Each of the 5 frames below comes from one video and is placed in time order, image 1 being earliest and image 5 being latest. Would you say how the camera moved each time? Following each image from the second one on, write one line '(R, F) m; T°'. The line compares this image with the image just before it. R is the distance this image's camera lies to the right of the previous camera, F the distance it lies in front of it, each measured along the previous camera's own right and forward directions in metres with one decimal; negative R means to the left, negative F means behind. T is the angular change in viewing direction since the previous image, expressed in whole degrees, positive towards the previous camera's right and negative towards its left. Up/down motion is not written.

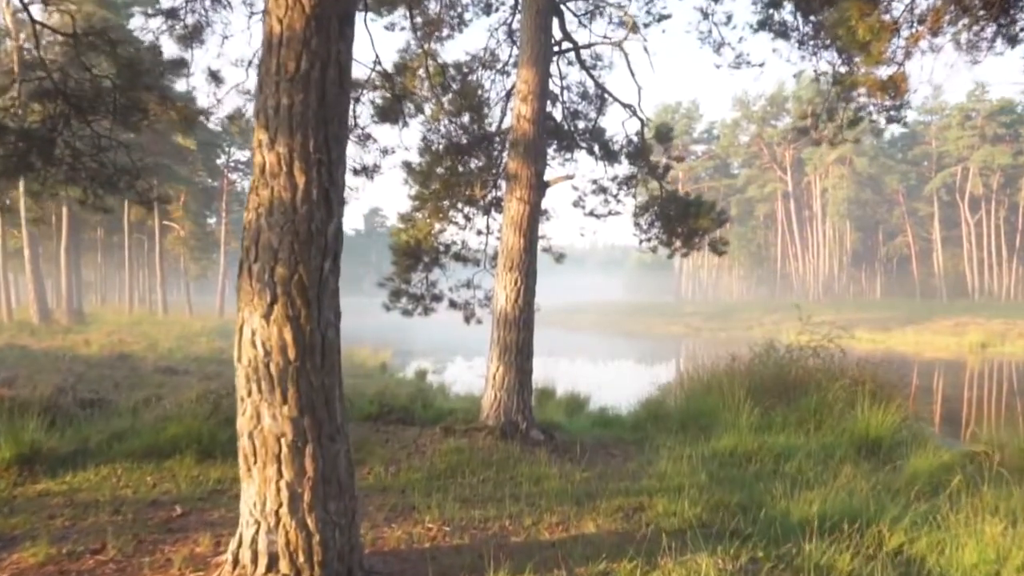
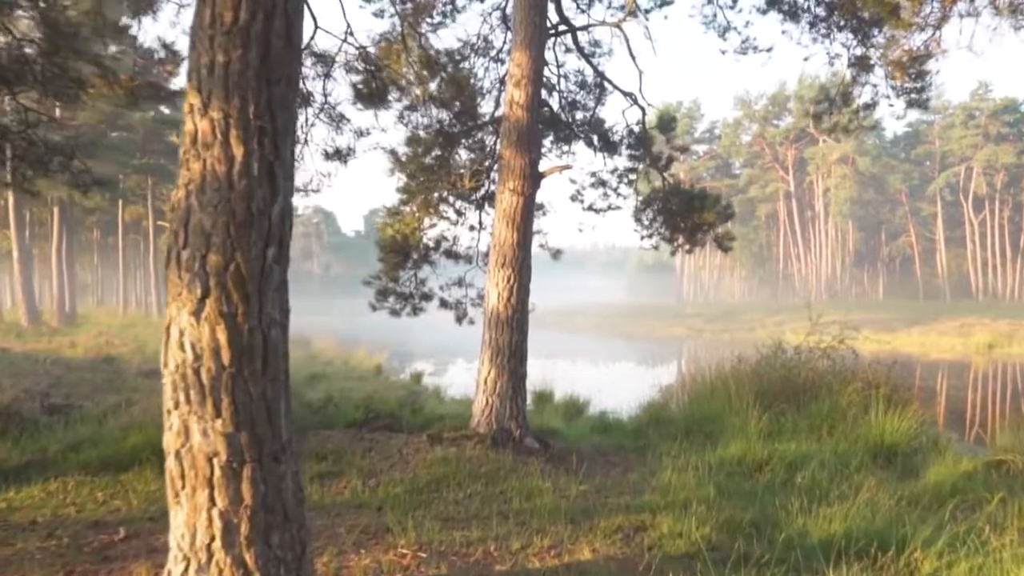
(+0.1, +0.5) m; 0°
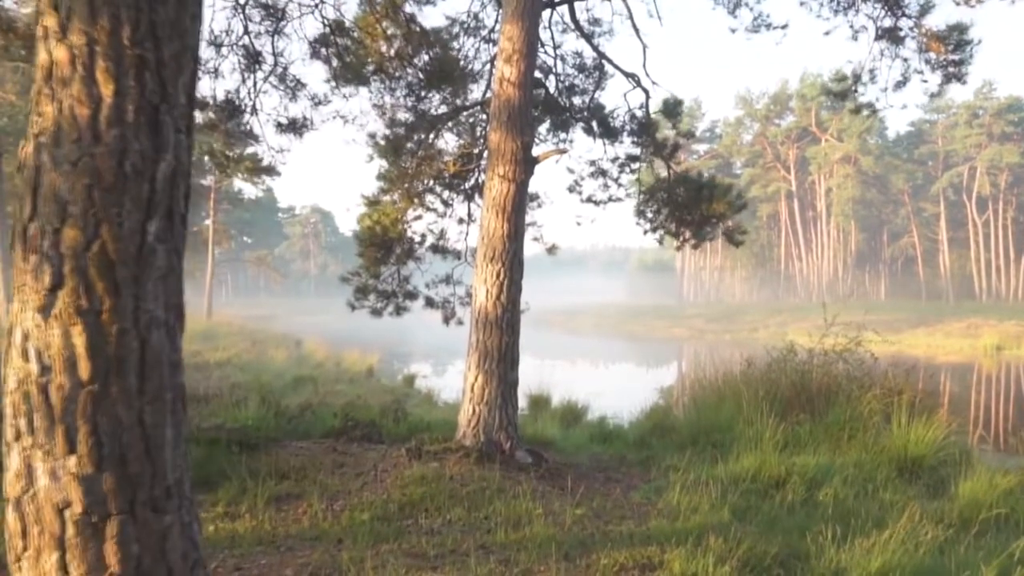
(+0.1, +0.7) m; 0°
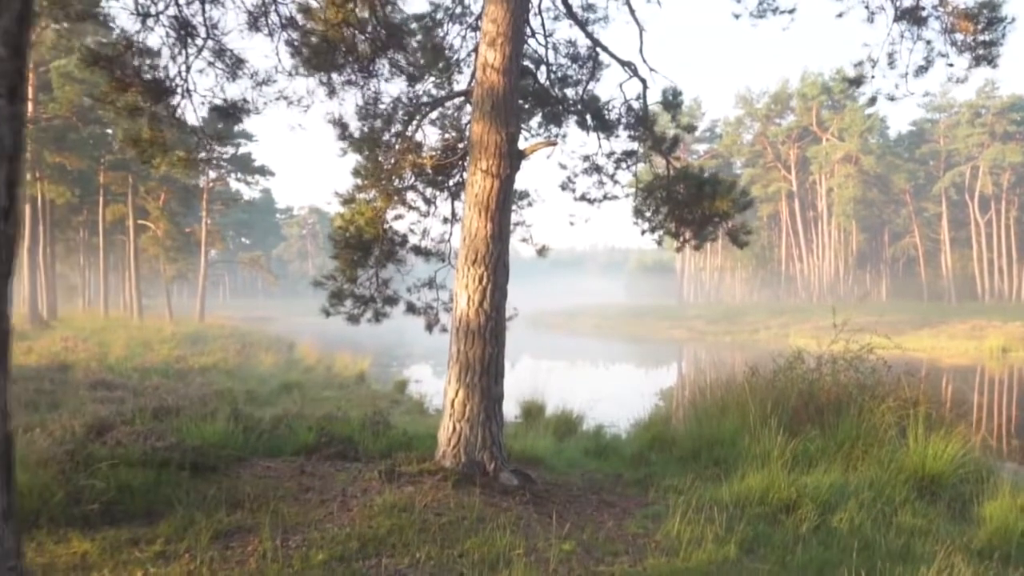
(+0.1, +0.6) m; 0°
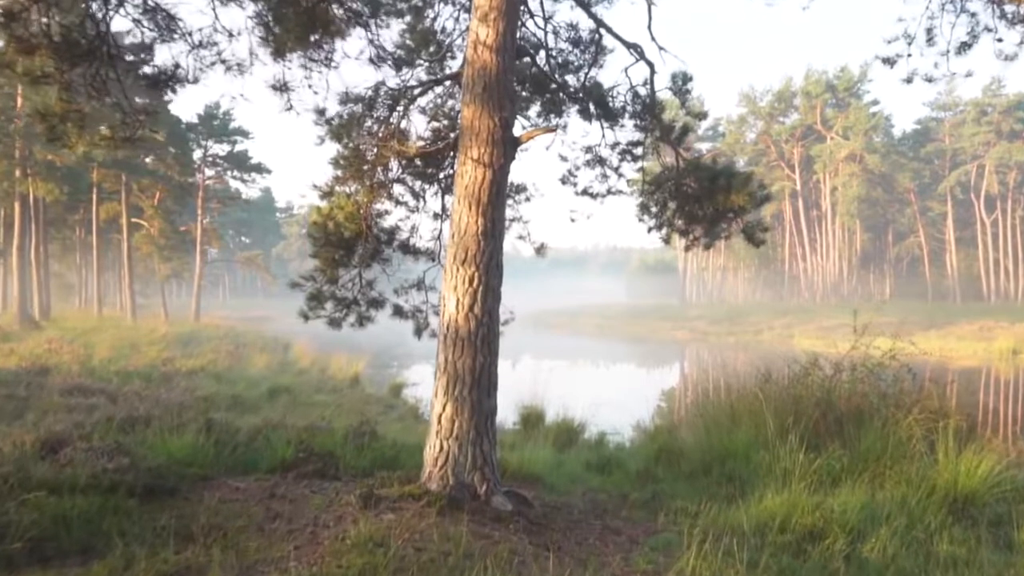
(0.0, +0.6) m; 0°
